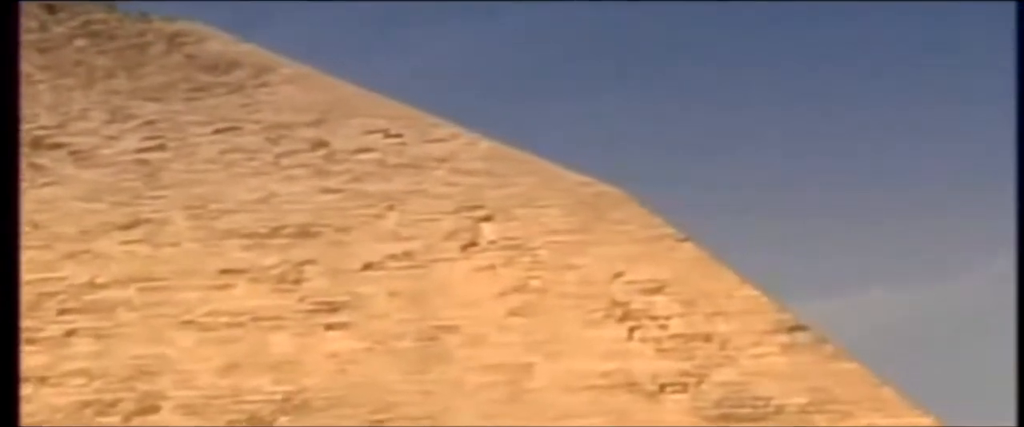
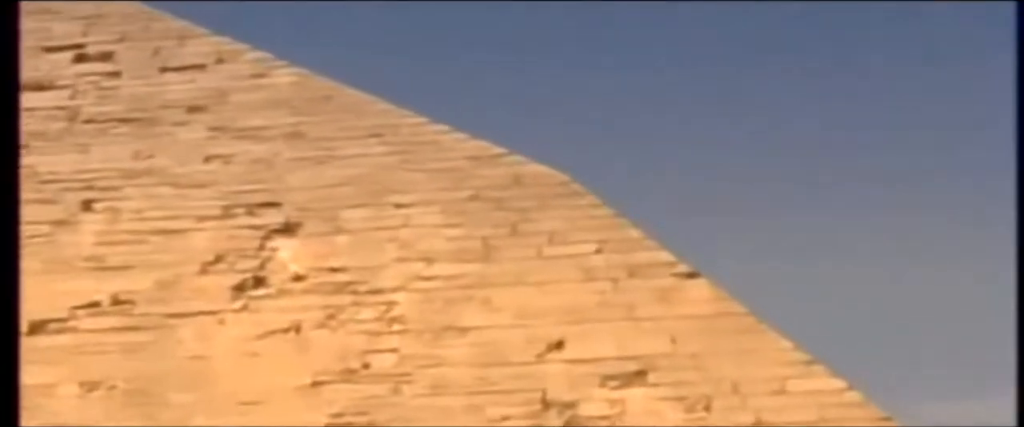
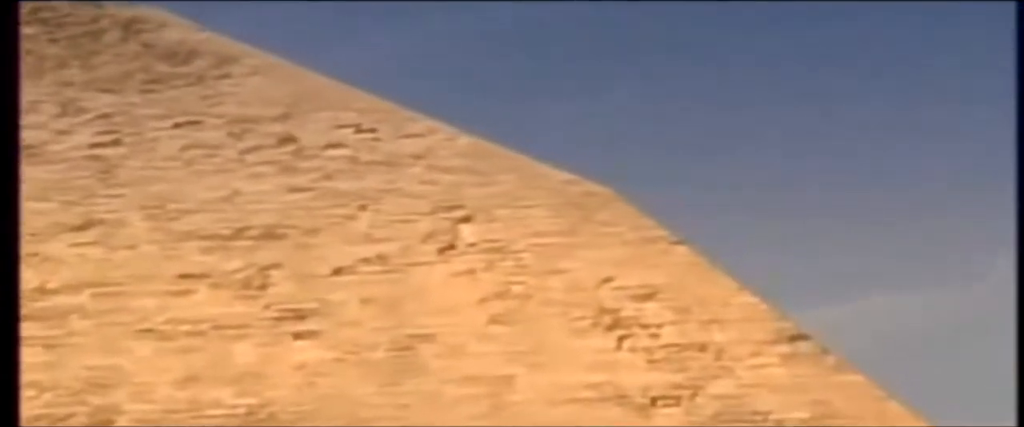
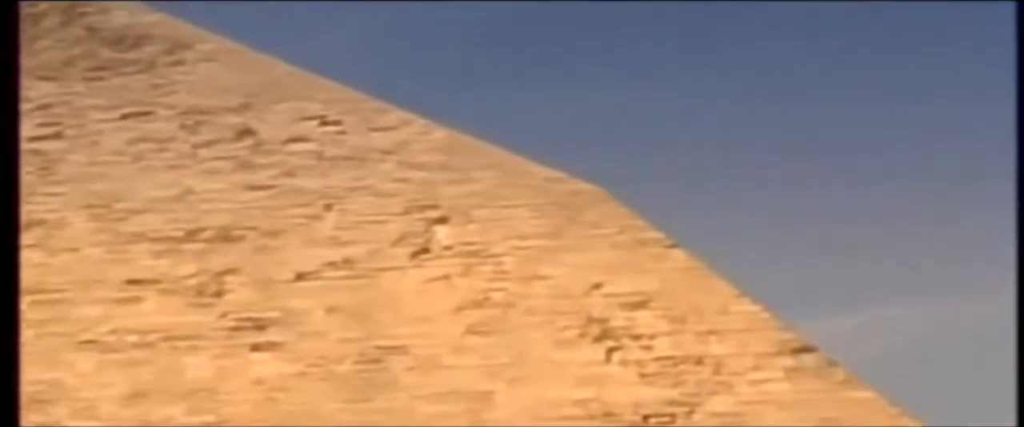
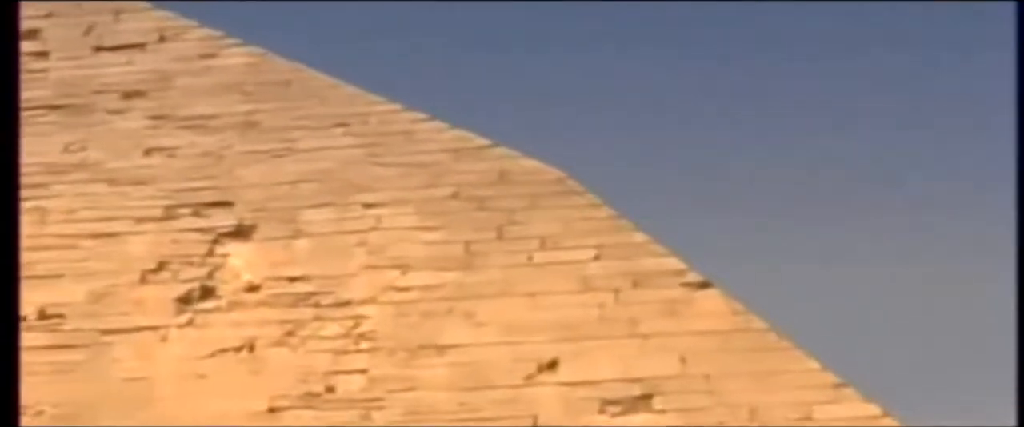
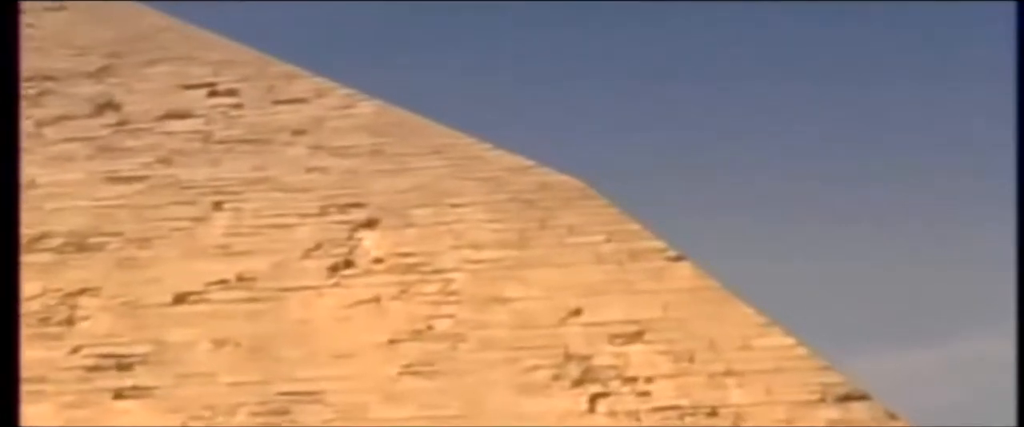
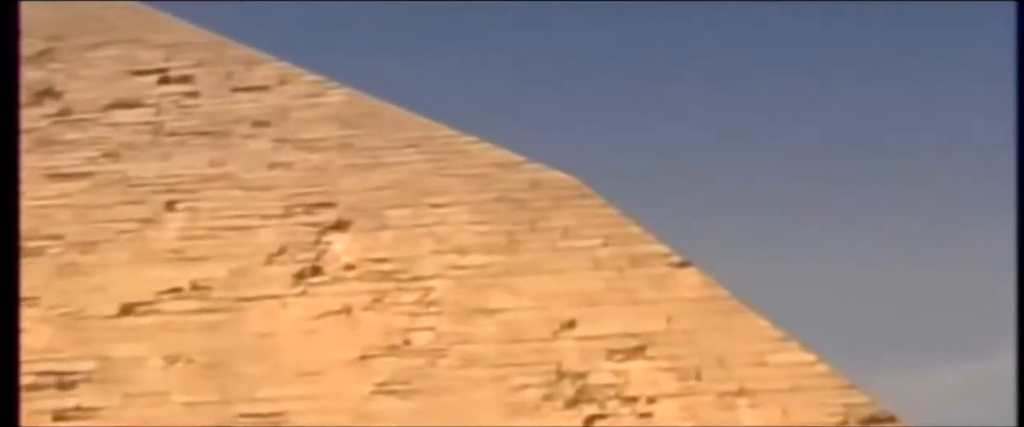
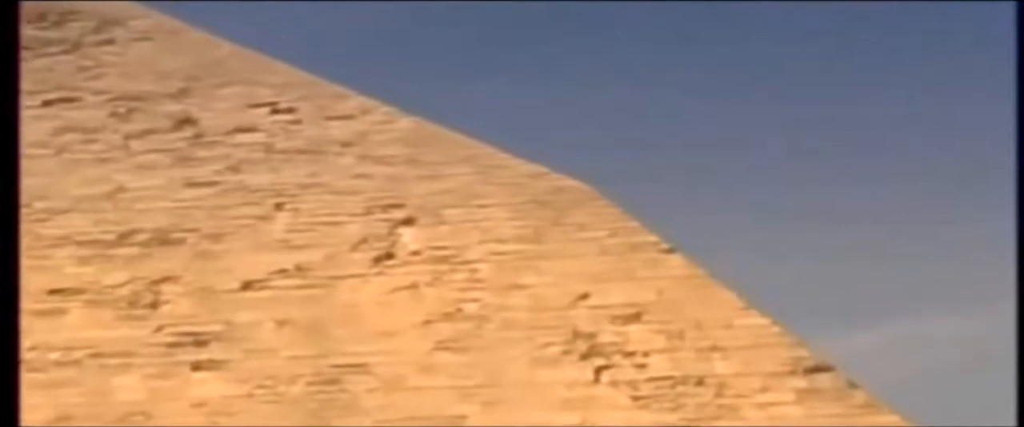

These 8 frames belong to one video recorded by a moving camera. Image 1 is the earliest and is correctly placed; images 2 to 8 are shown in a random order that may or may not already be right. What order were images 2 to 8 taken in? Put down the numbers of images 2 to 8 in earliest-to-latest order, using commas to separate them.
3, 4, 8, 6, 7, 2, 5
